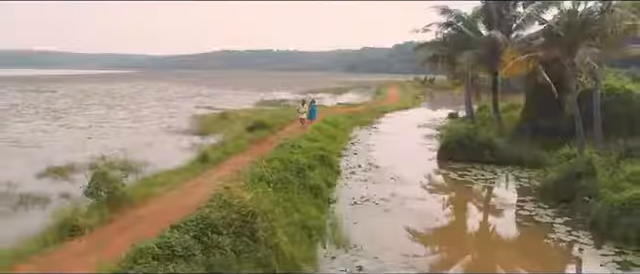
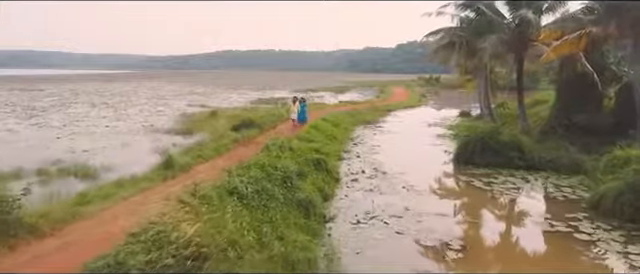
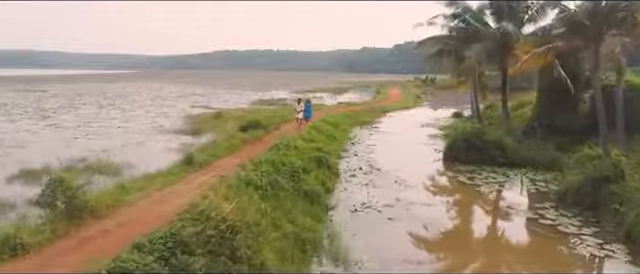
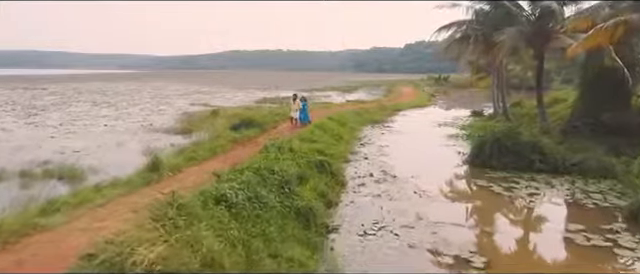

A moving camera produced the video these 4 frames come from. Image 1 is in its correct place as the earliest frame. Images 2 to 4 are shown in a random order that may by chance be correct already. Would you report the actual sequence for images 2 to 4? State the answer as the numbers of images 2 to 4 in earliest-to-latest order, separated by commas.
3, 2, 4
